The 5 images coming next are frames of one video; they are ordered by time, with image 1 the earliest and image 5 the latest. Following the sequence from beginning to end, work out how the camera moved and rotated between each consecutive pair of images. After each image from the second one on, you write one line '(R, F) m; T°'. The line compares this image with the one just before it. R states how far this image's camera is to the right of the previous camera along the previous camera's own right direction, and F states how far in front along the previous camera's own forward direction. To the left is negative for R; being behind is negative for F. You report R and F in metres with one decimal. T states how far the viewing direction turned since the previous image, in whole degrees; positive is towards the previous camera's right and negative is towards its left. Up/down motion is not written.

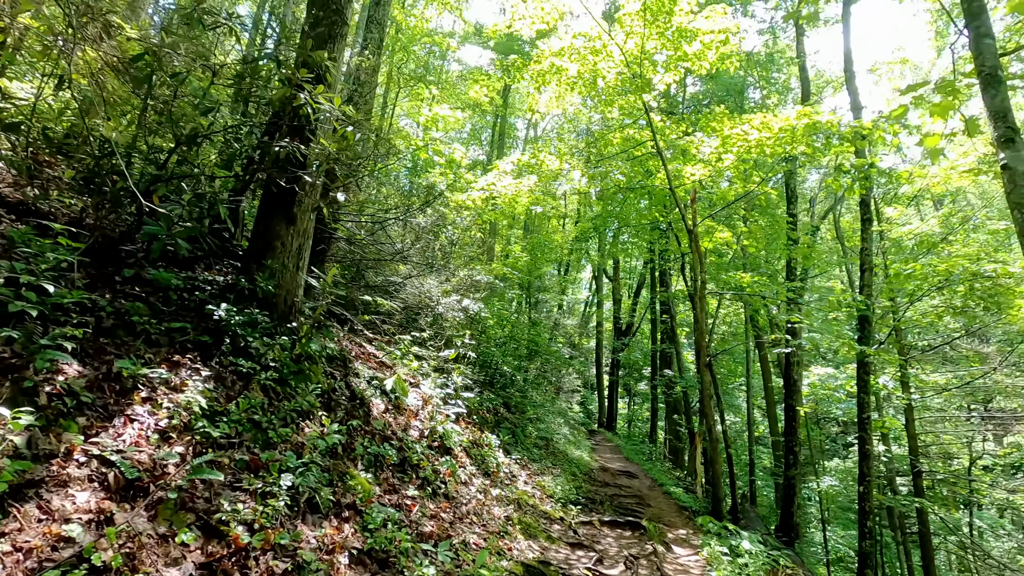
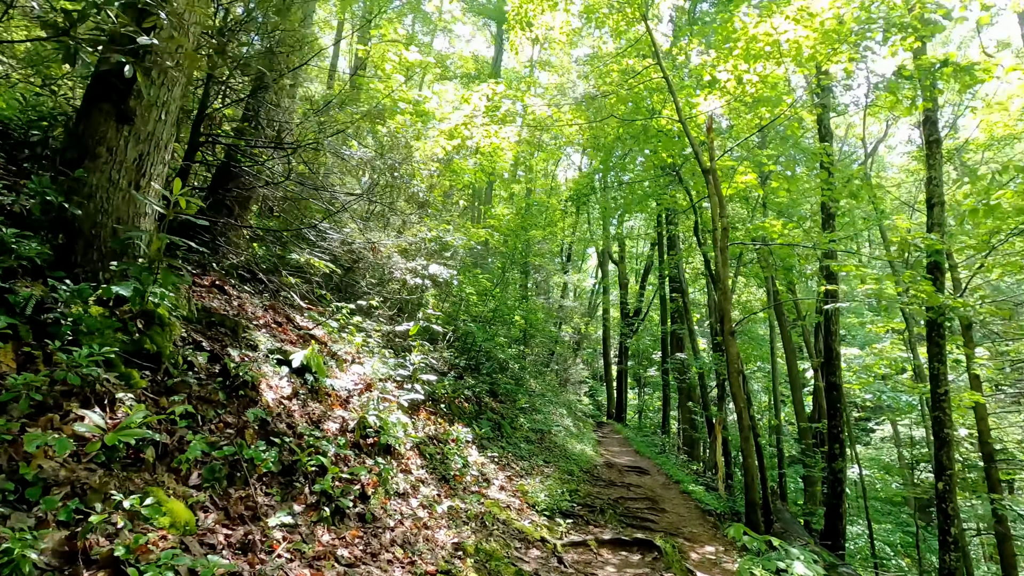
(+0.4, +1.8) m; -1°
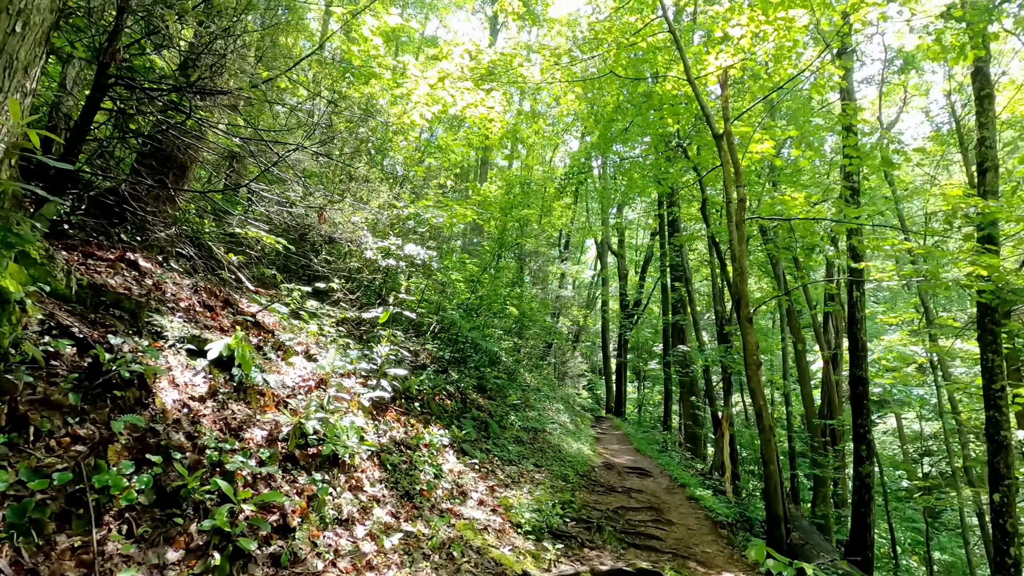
(+0.2, +0.9) m; 0°
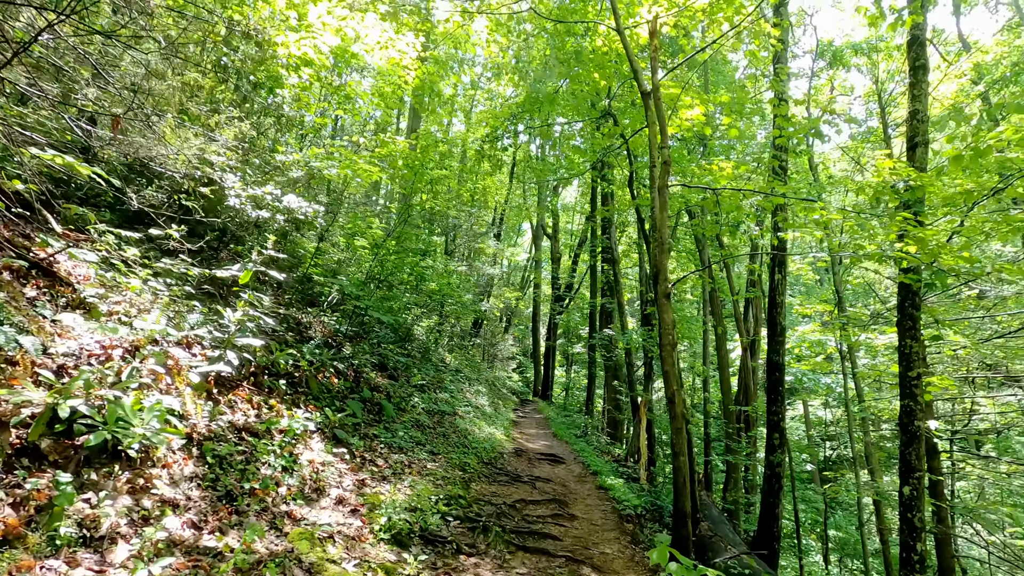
(+0.5, +0.8) m; +7°
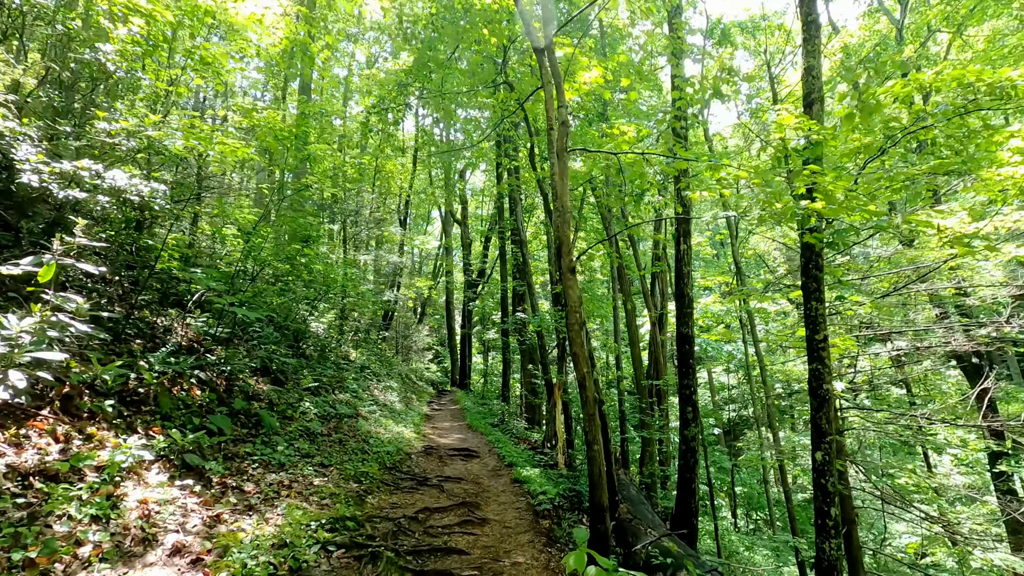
(+0.2, +0.6) m; +9°
